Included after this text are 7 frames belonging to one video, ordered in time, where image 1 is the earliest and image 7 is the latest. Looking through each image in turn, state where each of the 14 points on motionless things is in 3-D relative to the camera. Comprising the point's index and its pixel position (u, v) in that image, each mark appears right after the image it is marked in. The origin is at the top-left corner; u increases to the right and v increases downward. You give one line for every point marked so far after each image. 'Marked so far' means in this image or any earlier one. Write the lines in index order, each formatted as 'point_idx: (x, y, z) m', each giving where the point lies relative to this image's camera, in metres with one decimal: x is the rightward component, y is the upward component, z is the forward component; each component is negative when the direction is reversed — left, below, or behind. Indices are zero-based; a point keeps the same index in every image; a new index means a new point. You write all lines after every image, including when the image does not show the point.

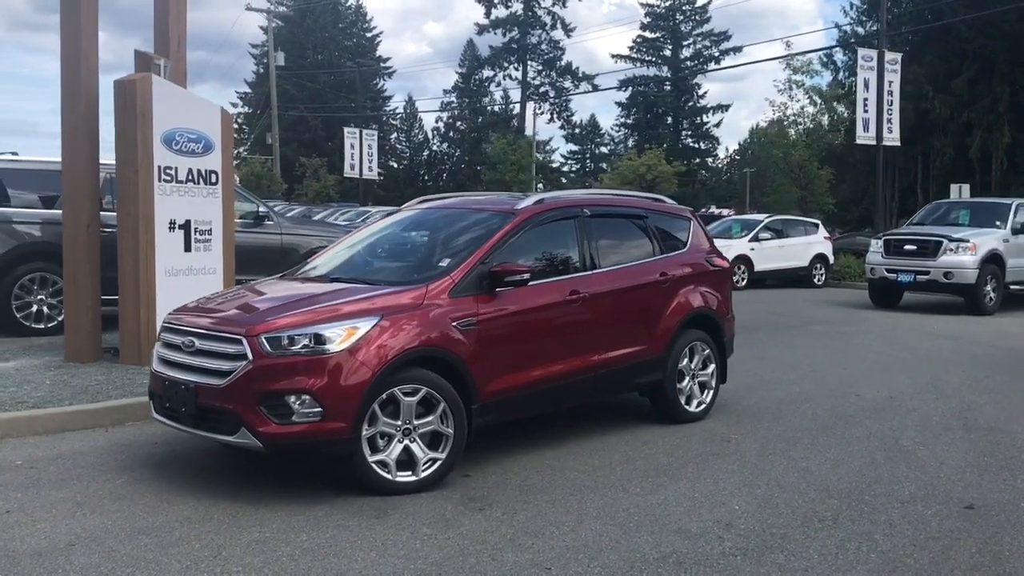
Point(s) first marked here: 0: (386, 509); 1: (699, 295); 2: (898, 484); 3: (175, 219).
0: (-0.7, -1.2, +5.5) m
1: (+1.5, -0.1, +8.0) m
2: (+2.4, -1.2, +6.2) m
3: (-3.3, +0.7, +9.7) m
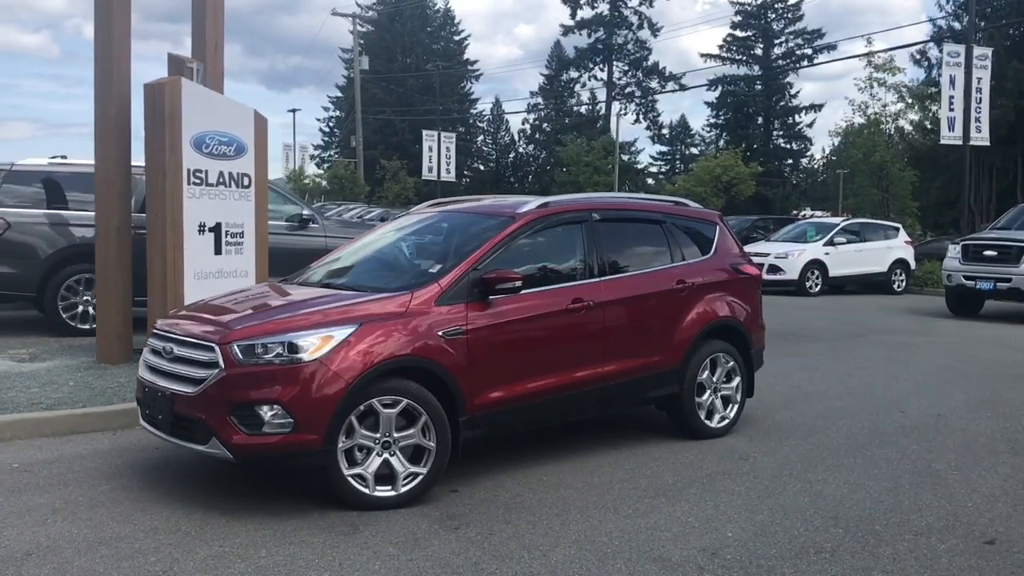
0: (-0.8, -1.3, +5.3) m
1: (+1.6, -0.1, +7.6) m
2: (+2.3, -1.3, +5.7) m
3: (-3.0, +0.6, +9.7) m
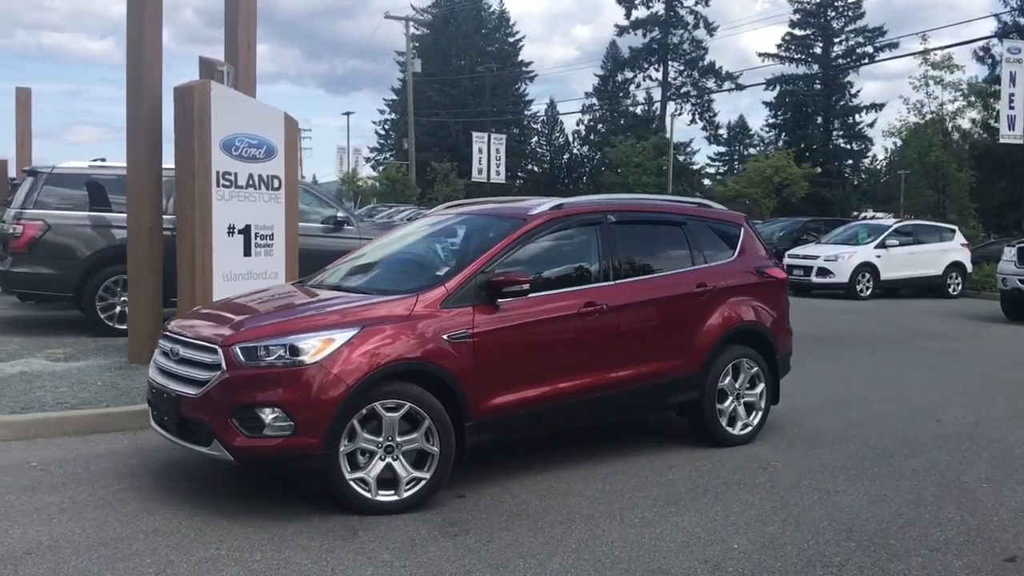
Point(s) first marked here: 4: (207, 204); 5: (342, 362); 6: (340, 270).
0: (-0.8, -1.3, +5.3) m
1: (+1.8, -0.1, +7.4) m
2: (+2.3, -1.3, +5.4) m
3: (-2.7, +0.6, +9.8) m
4: (-2.9, +0.8, +9.5) m
5: (-0.9, -0.4, +5.4) m
6: (-1.2, +0.1, +7.2) m
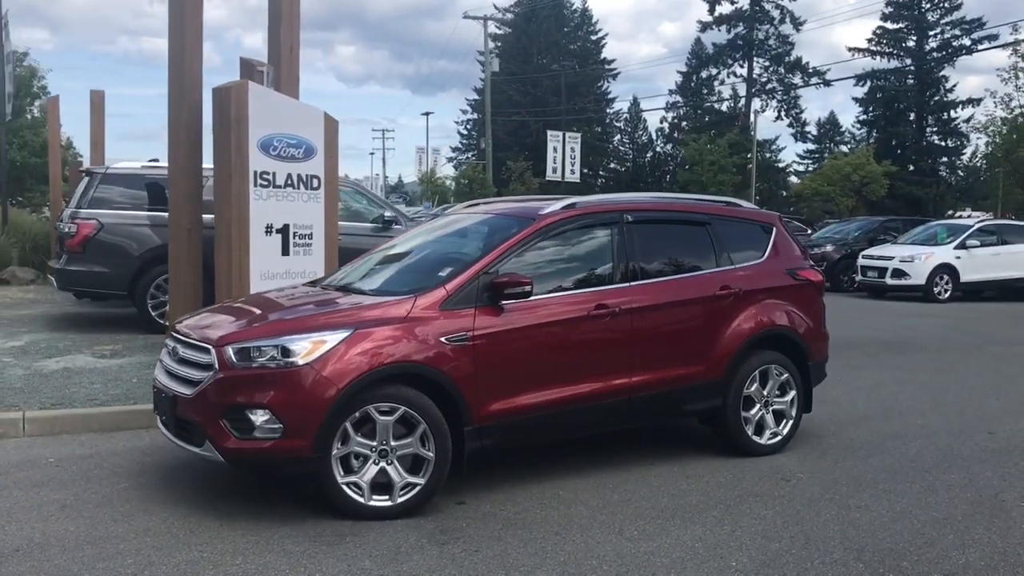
0: (-0.9, -1.3, +5.2) m
1: (+1.9, -0.2, +7.1) m
2: (+2.3, -1.3, +5.1) m
3: (-2.4, +0.6, +9.9) m
4: (-2.6, +0.8, +9.5) m
5: (-1.0, -0.4, +5.3) m
6: (-1.1, +0.1, +7.2) m
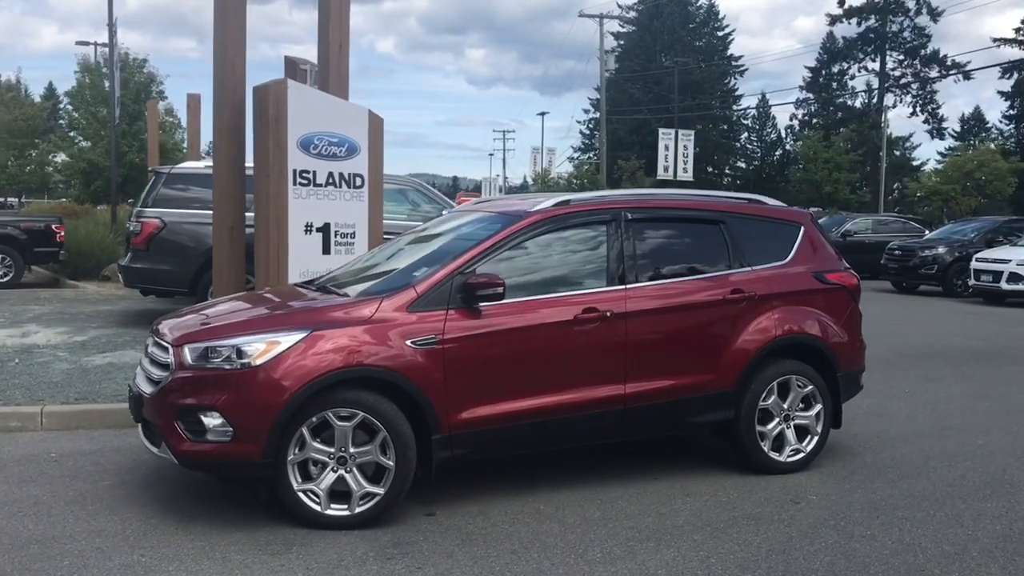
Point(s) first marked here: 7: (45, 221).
0: (-1.1, -1.3, +5.0) m
1: (+1.9, -0.2, +6.5) m
2: (+2.0, -1.4, +4.5) m
3: (-2.0, +0.7, +9.8) m
4: (-2.2, +0.8, +9.5) m
5: (-1.2, -0.4, +5.1) m
6: (-1.0, +0.1, +7.0) m
7: (-8.9, +1.3, +19.0) m
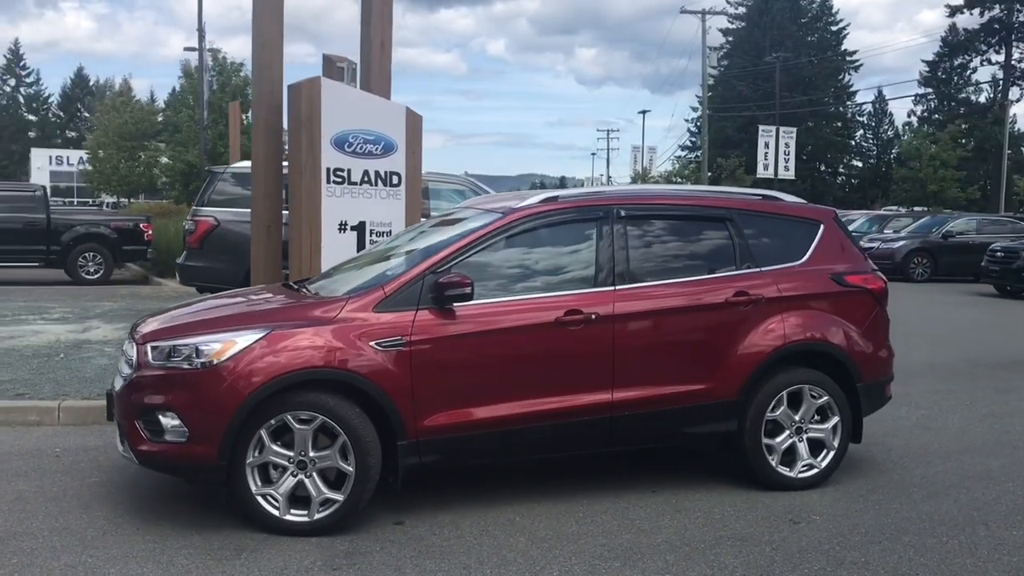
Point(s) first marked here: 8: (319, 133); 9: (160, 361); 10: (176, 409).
0: (-1.3, -1.3, +4.8) m
1: (+1.9, -0.2, +6.0) m
2: (+1.7, -1.4, +4.0) m
3: (-1.6, +0.7, +9.8) m
4: (-1.9, +0.8, +9.5) m
5: (-1.3, -0.4, +5.0) m
6: (-1.0, +0.2, +6.8) m
7: (-7.5, +1.3, +19.7) m
8: (-1.8, +1.5, +9.4) m
9: (-1.8, -0.4, +5.1) m
10: (-1.7, -0.6, +5.0) m
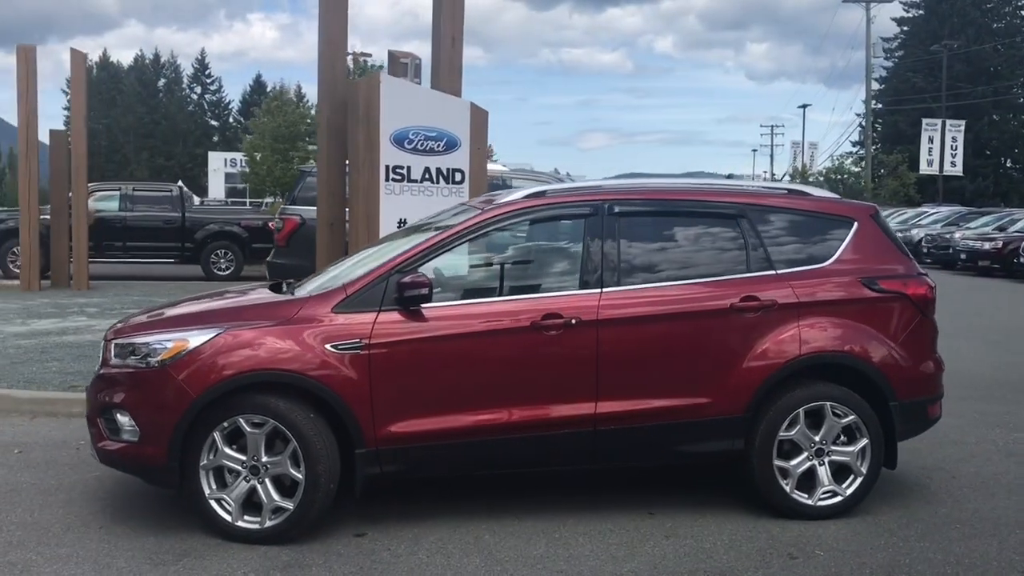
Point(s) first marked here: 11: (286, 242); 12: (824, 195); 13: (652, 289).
0: (-1.5, -1.3, +4.7) m
1: (+1.8, -0.2, +5.4) m
2: (+1.3, -1.4, +3.4) m
3: (-1.0, +0.7, +9.6) m
4: (-1.3, +0.8, +9.4) m
5: (-1.5, -0.4, +4.9) m
6: (-0.9, +0.2, +6.6) m
7: (-5.1, +1.4, +20.4) m
8: (-1.3, +1.5, +9.3) m
9: (-2.0, -0.4, +5.0) m
10: (-1.9, -0.6, +4.9) m
11: (-2.7, +0.6, +12.2) m
12: (+1.8, +0.5, +5.7) m
13: (+0.7, 0.0, +5.3) m
